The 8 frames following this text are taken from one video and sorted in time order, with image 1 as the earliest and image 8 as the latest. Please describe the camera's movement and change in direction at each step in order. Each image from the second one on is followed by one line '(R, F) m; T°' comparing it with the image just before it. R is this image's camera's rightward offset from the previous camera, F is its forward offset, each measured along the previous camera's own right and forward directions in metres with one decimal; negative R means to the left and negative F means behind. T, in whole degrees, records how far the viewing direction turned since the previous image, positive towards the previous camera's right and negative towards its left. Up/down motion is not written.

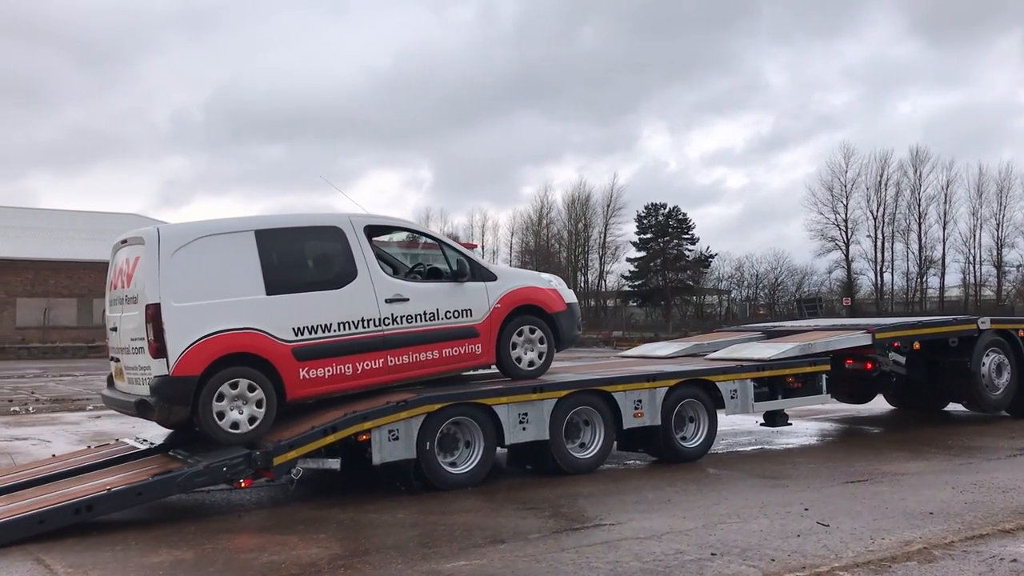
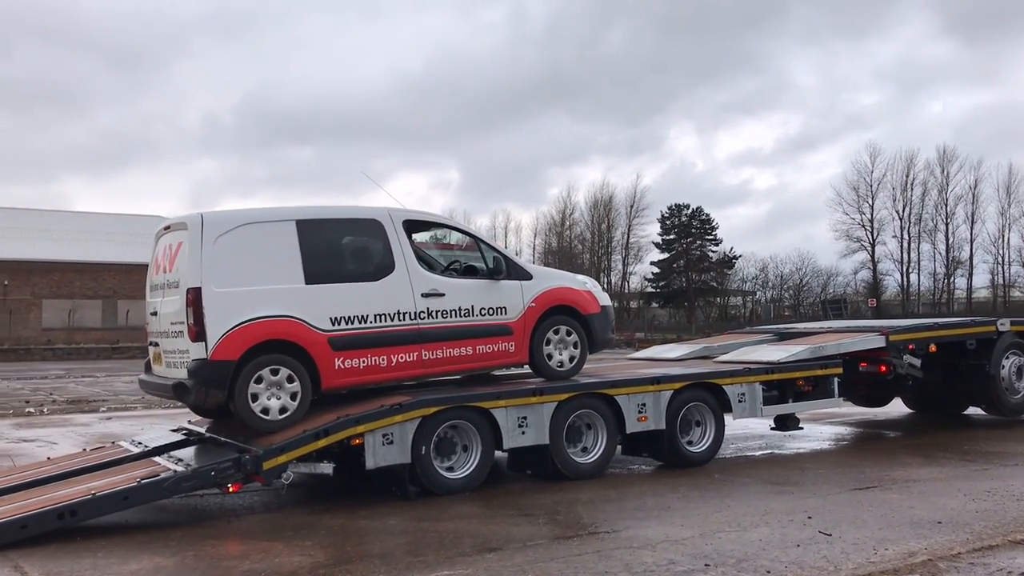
(+0.2, +0.2) m; -1°
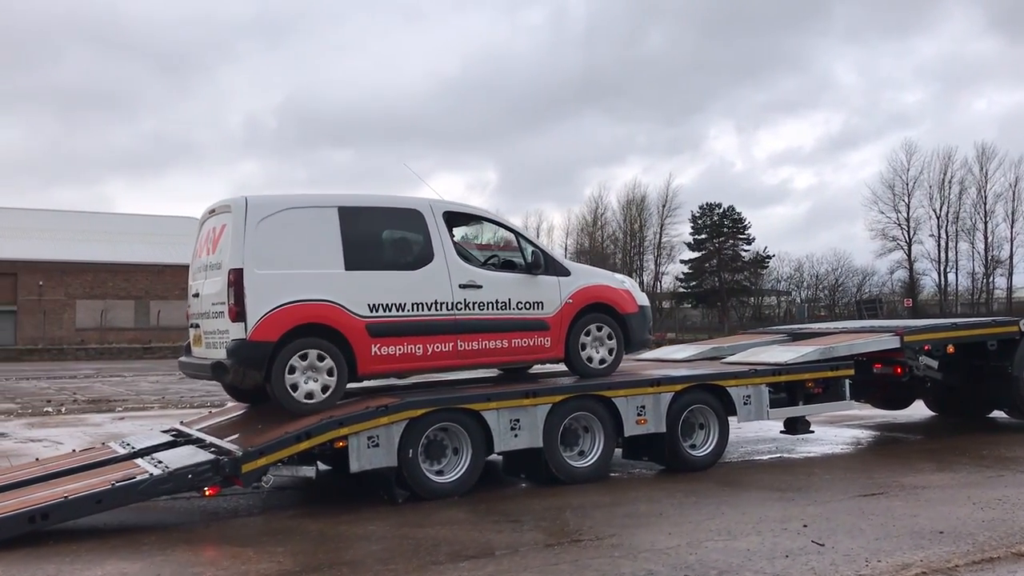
(+0.4, +0.2) m; -2°
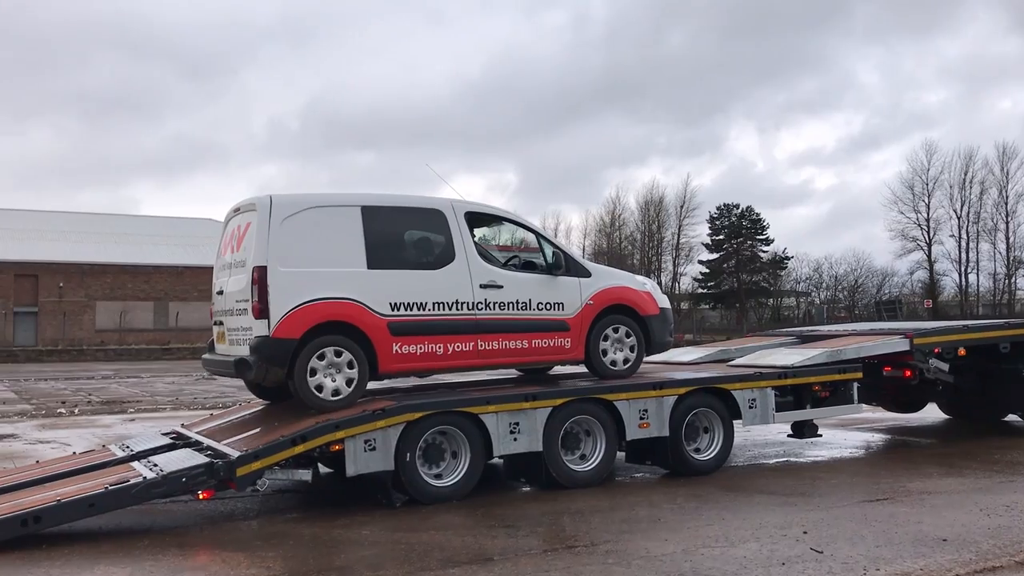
(+0.2, +0.1) m; -1°
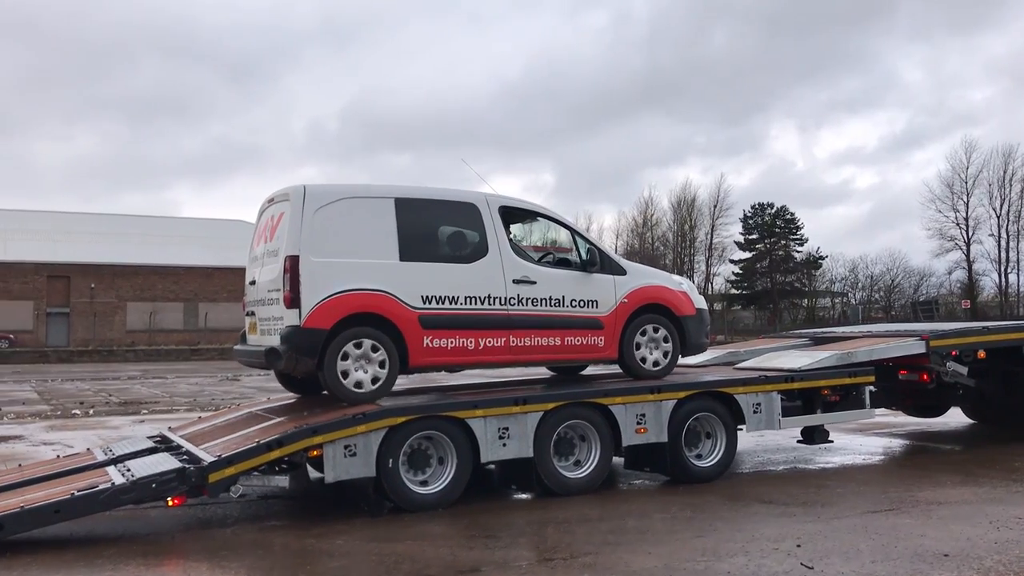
(+0.4, +0.3) m; -2°
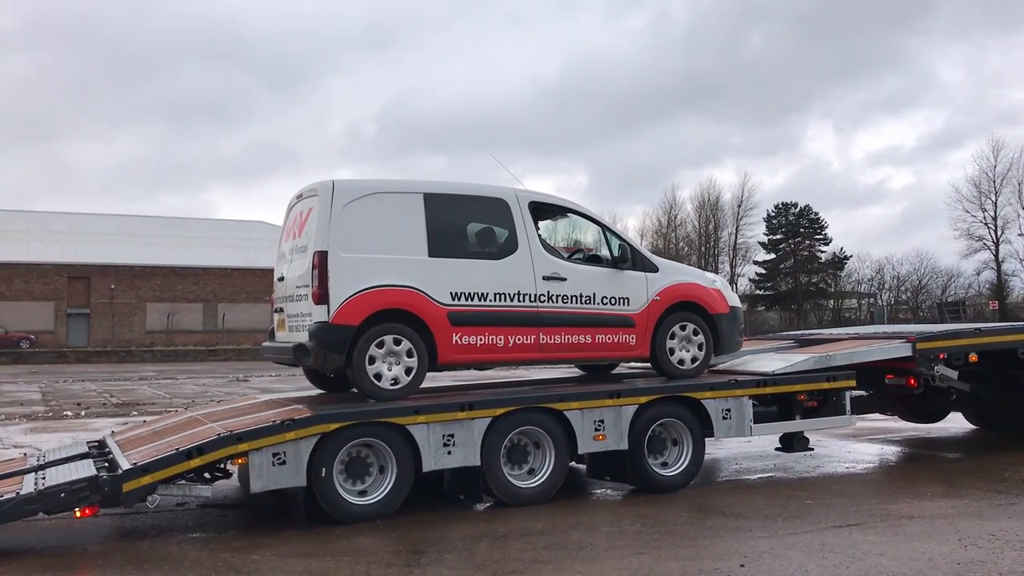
(+0.7, +0.4) m; -2°
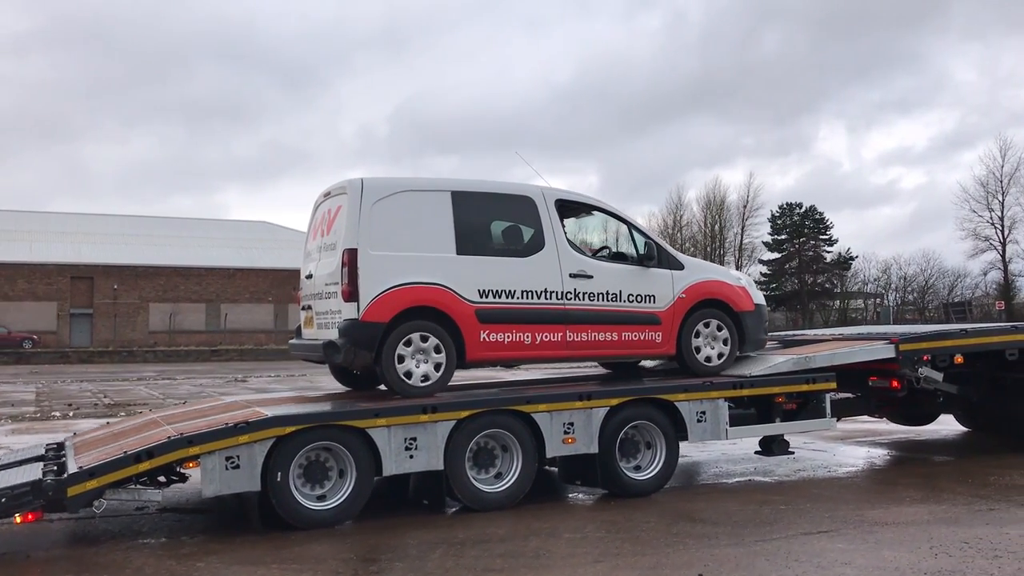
(+0.3, +0.2) m; 0°
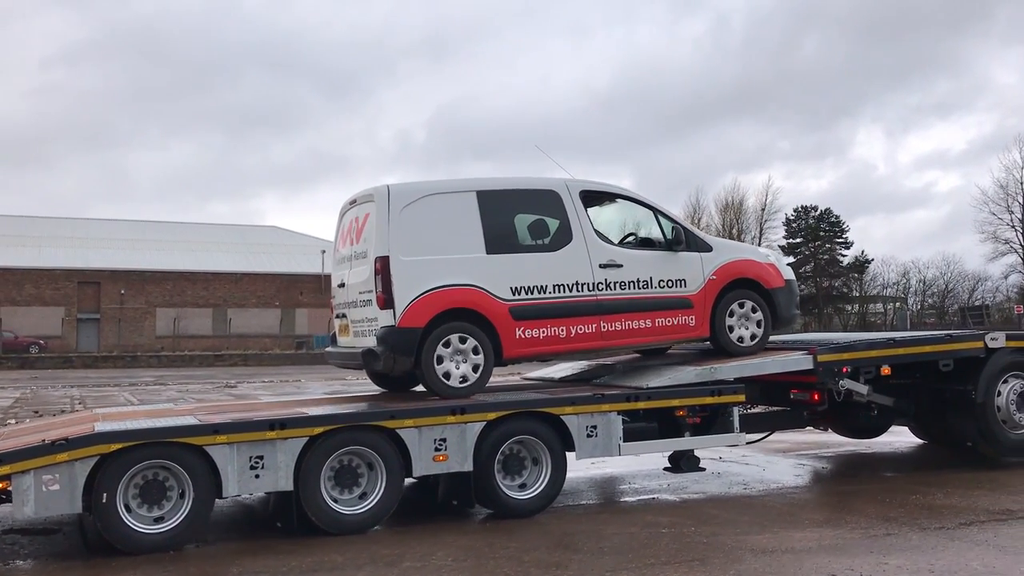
(+1.3, +0.5) m; -1°
